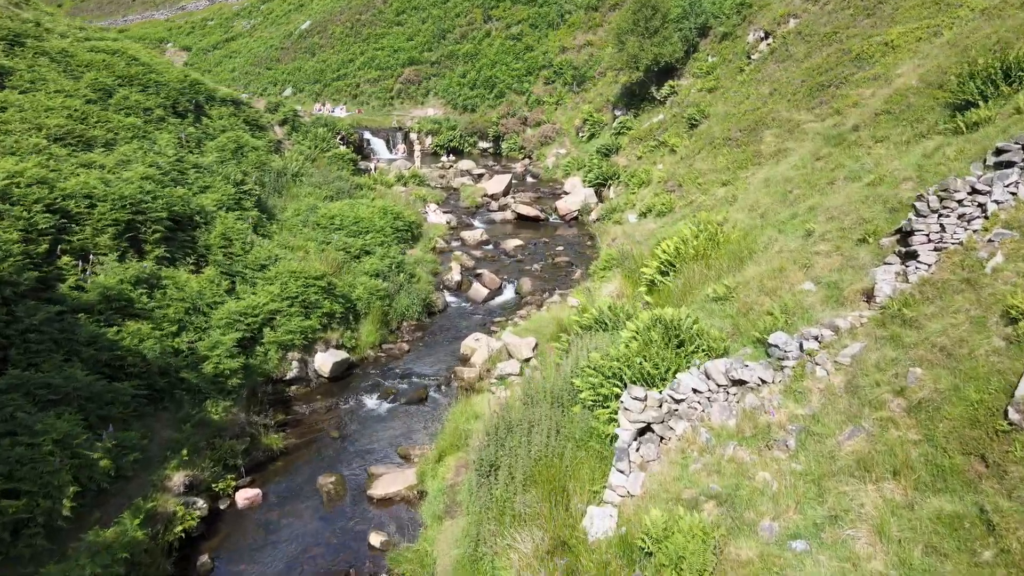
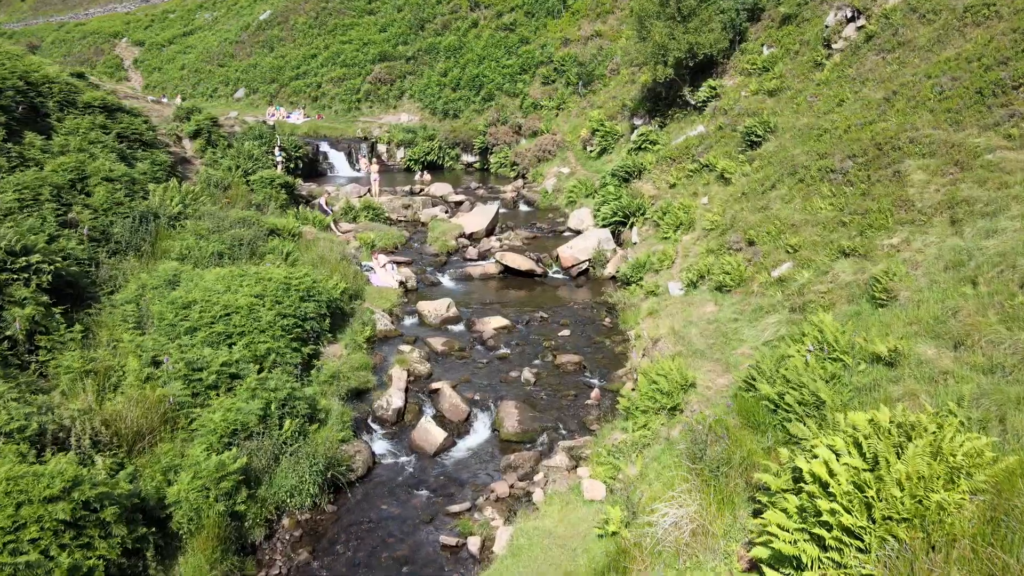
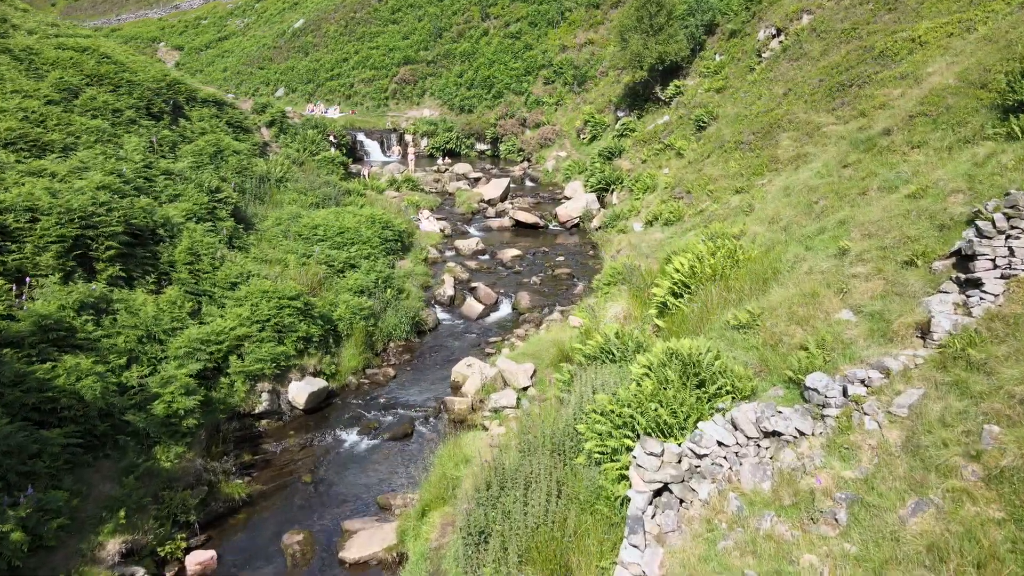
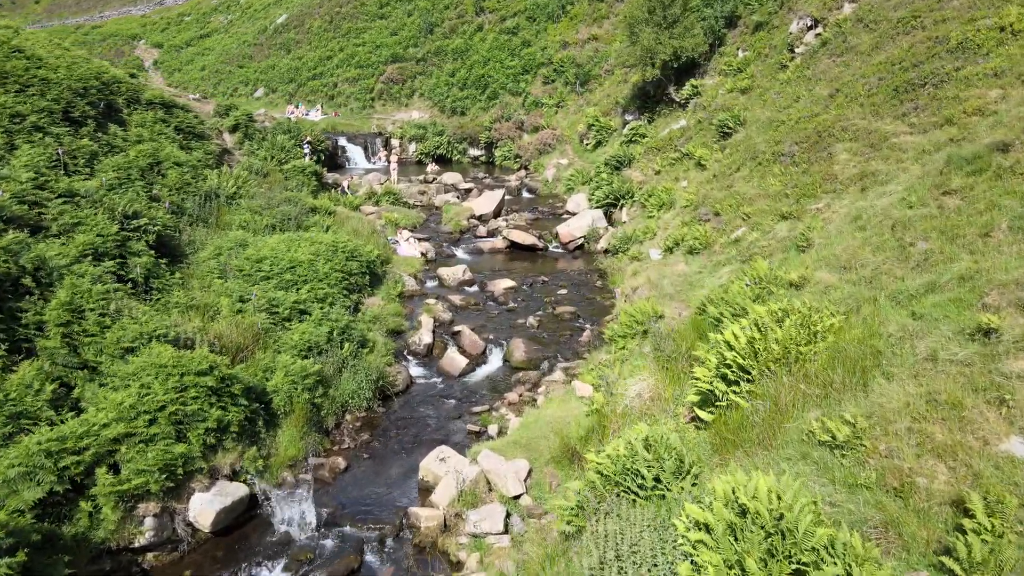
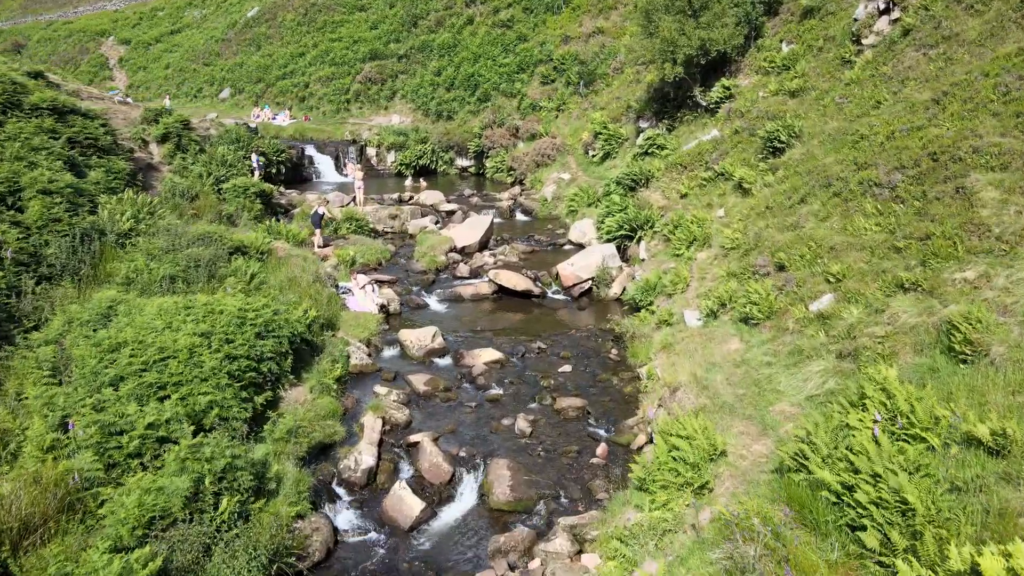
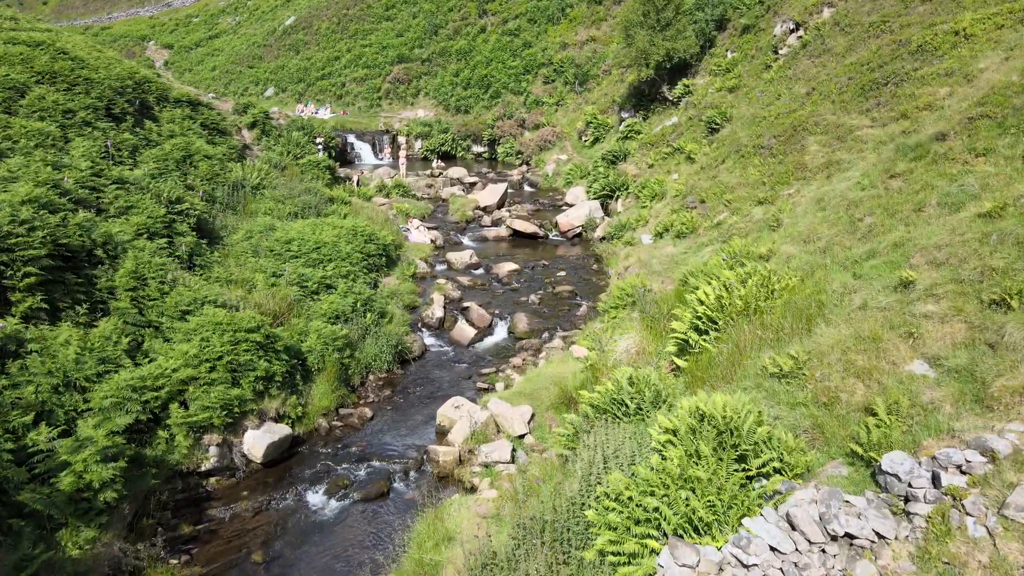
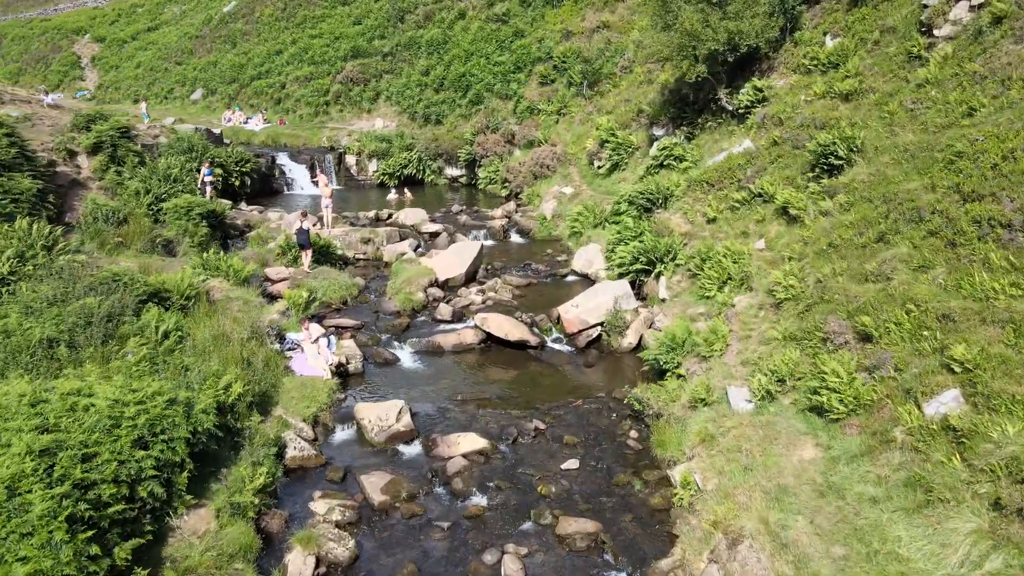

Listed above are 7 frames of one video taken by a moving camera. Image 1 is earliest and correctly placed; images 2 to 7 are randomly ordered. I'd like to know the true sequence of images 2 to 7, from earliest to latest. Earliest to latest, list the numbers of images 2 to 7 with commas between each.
3, 6, 4, 2, 5, 7
